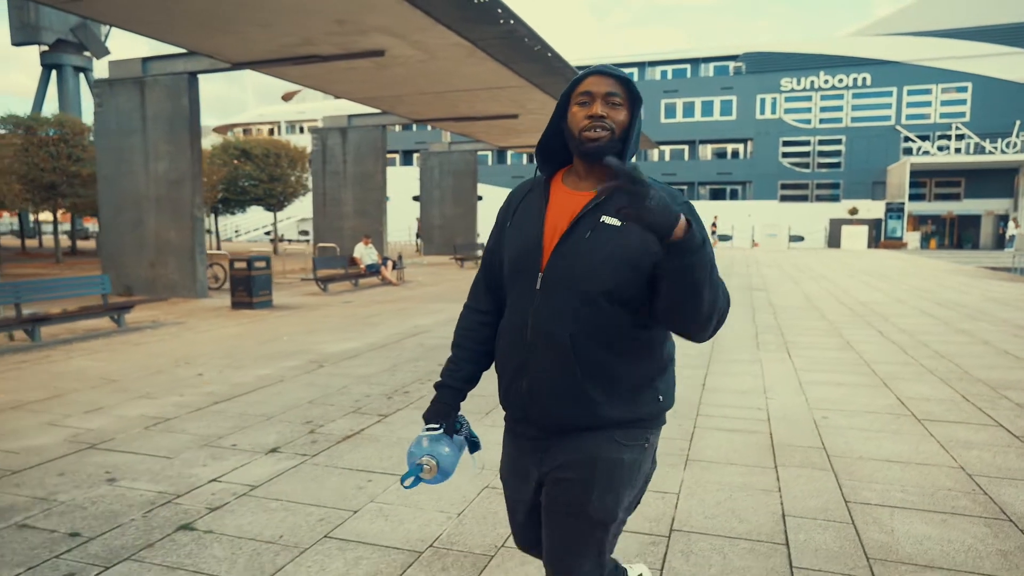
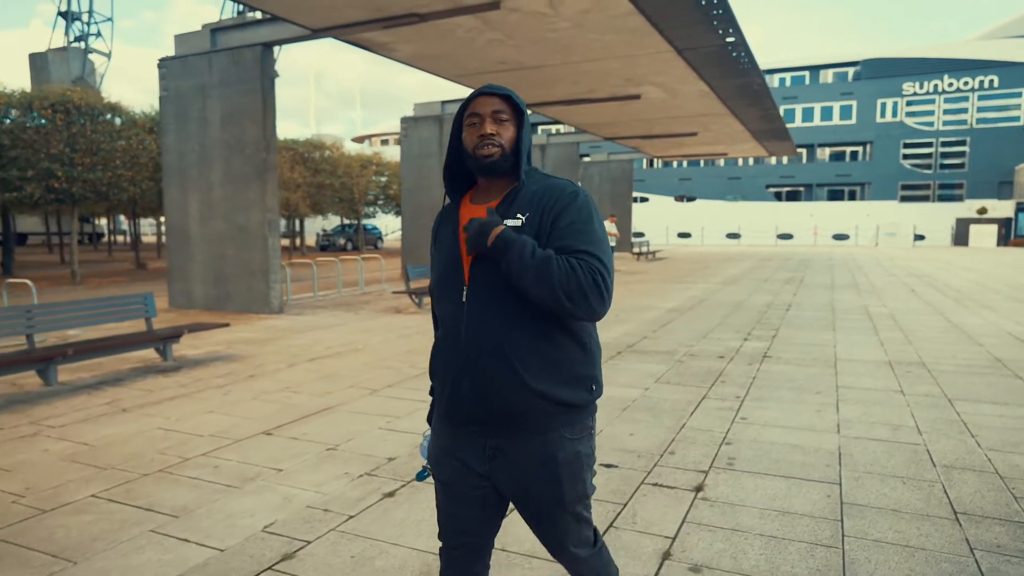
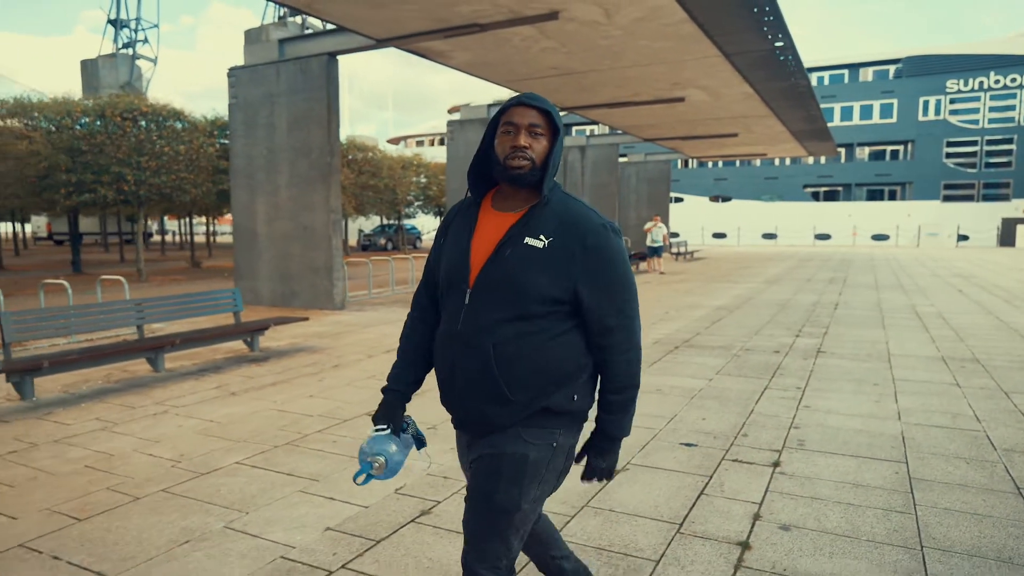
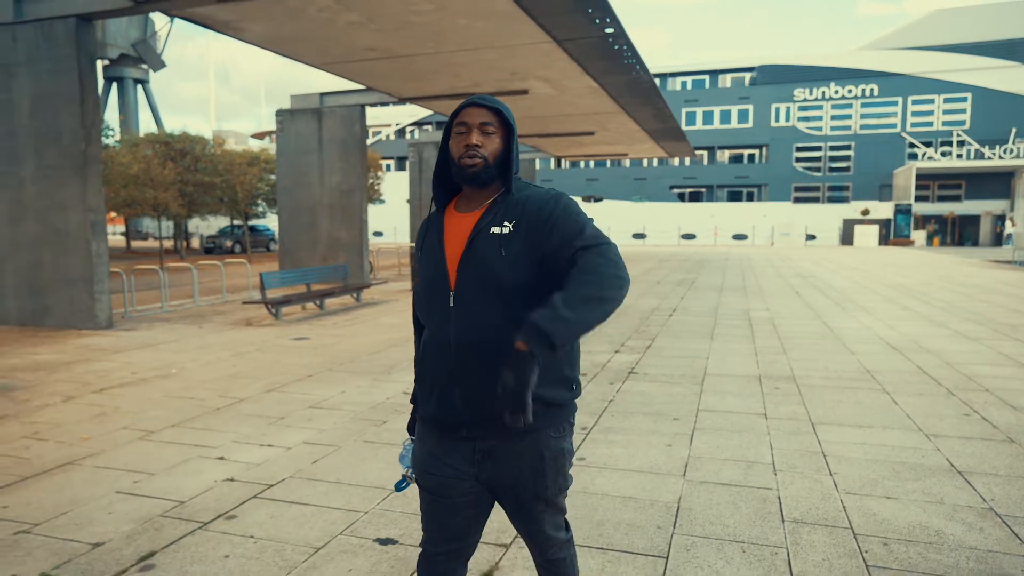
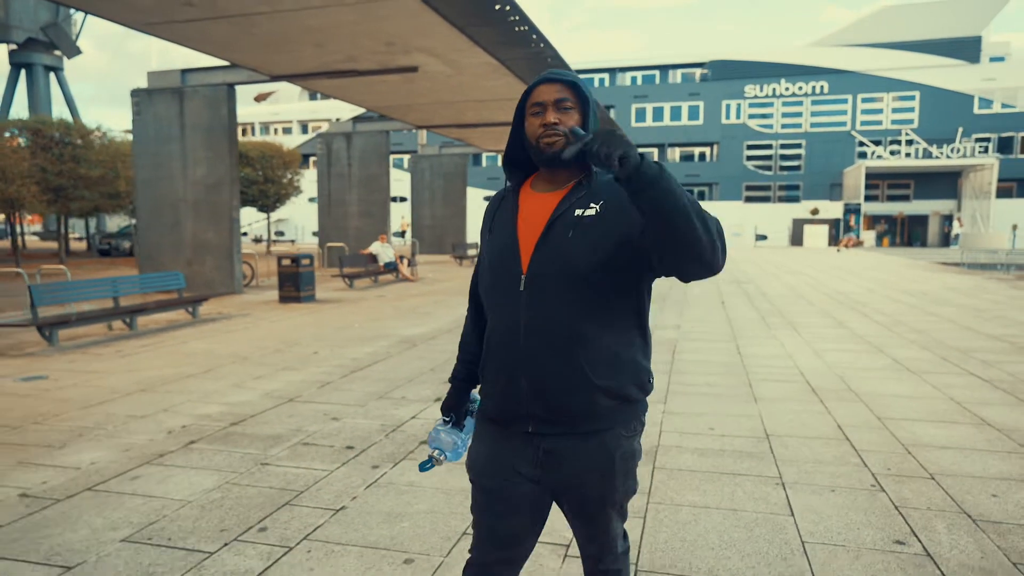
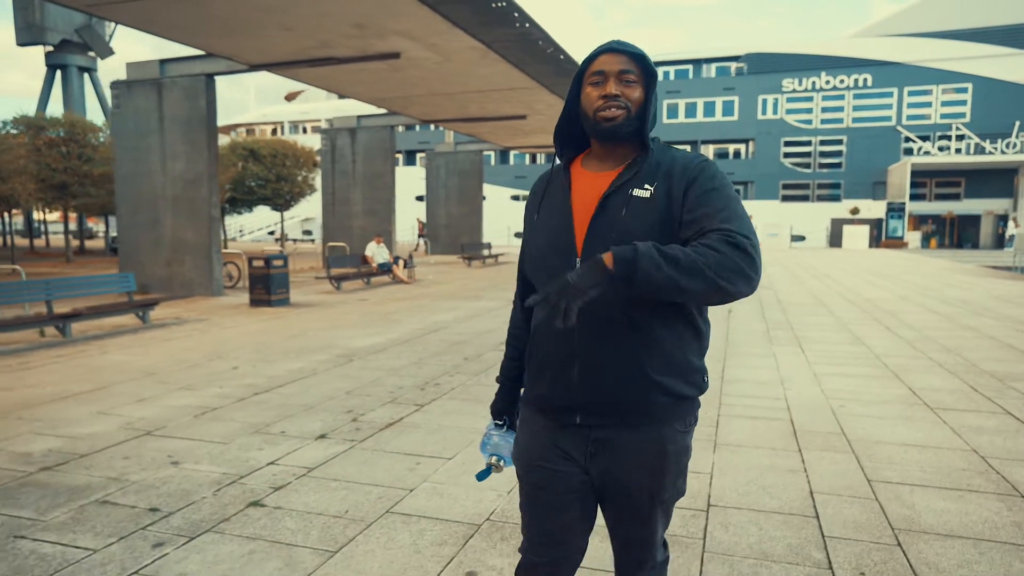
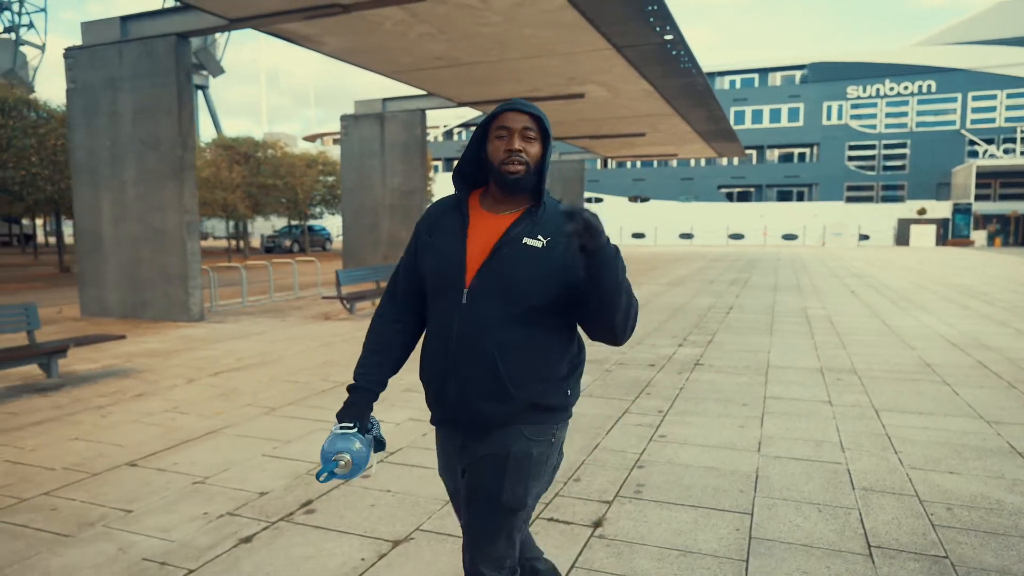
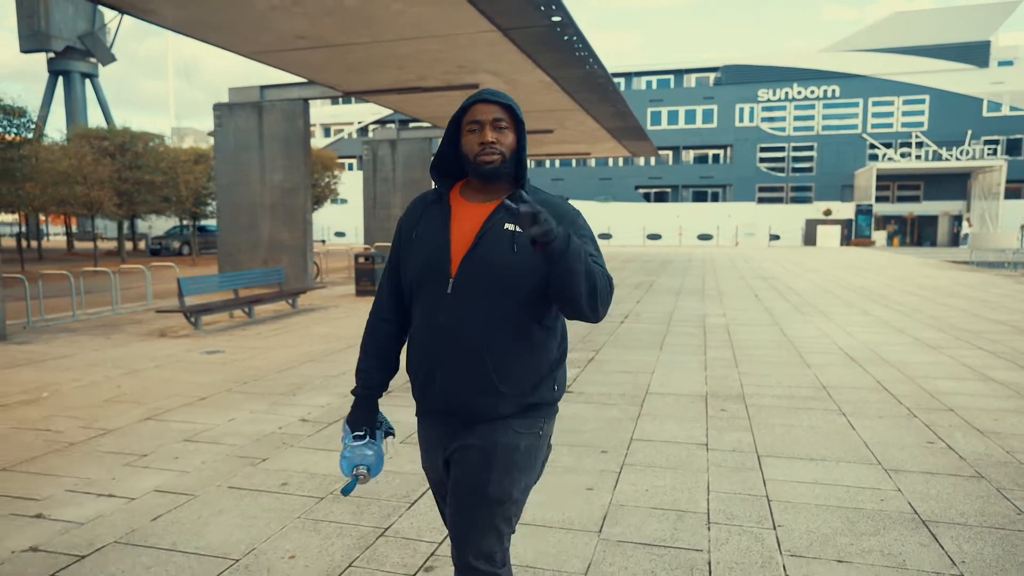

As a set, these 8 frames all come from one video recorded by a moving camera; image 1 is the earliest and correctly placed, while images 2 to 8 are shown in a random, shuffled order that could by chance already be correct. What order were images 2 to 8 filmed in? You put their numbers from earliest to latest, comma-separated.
6, 5, 8, 4, 7, 2, 3
